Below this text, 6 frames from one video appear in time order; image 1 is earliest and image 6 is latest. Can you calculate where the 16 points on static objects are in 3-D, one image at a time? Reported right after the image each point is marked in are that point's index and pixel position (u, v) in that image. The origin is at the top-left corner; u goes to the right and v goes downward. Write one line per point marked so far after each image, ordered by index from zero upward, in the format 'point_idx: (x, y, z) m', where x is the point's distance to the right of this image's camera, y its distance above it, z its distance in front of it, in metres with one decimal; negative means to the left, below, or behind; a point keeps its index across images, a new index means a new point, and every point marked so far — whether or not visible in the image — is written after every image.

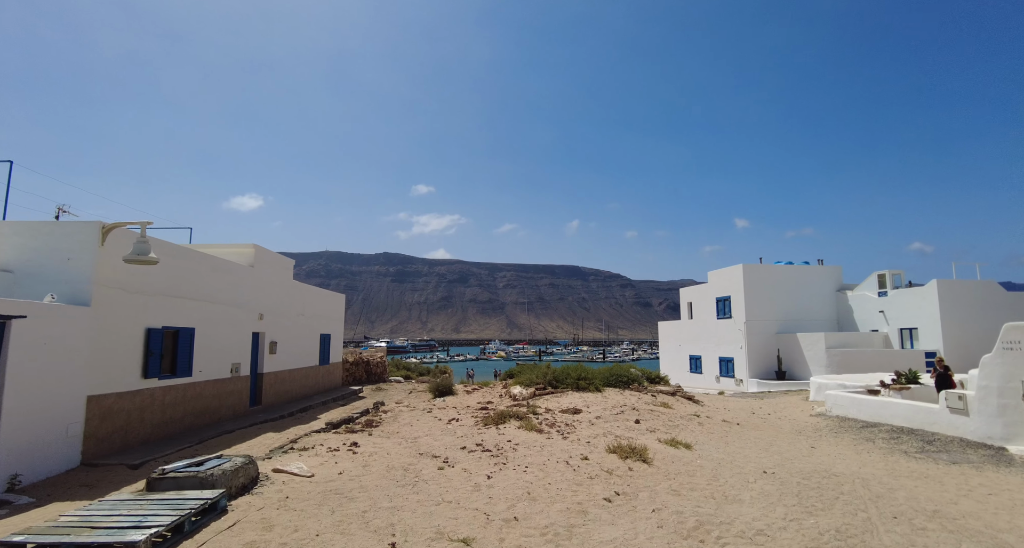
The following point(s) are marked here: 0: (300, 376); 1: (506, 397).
0: (-8.4, -3.9, +19.6) m
1: (-0.2, -4.1, +16.7) m
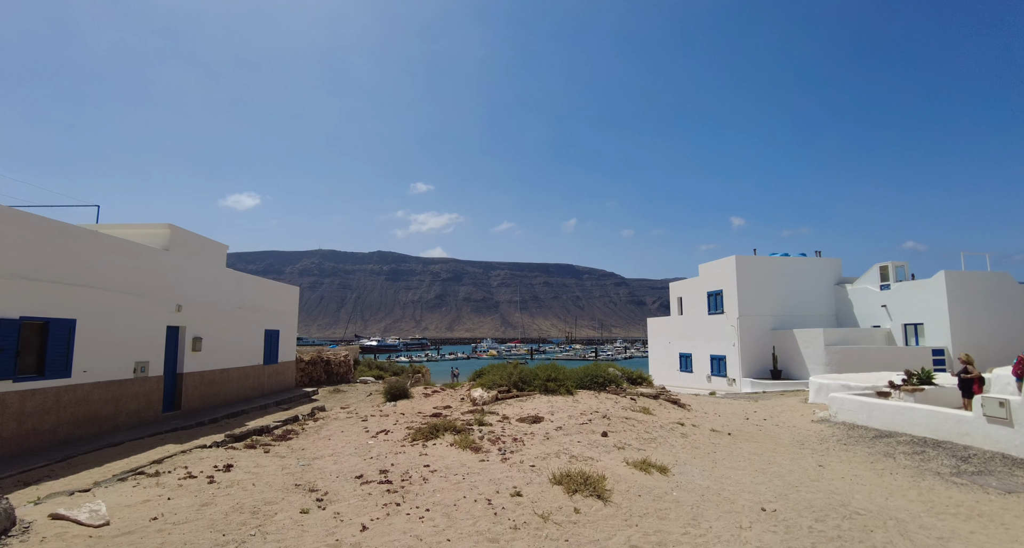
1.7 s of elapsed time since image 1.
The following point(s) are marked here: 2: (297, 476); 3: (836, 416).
0: (-9.5, -3.5, +17.4) m
1: (-1.3, -3.7, +14.5) m
2: (-2.8, -2.7, +6.7) m
3: (+7.8, -3.4, +12.2) m
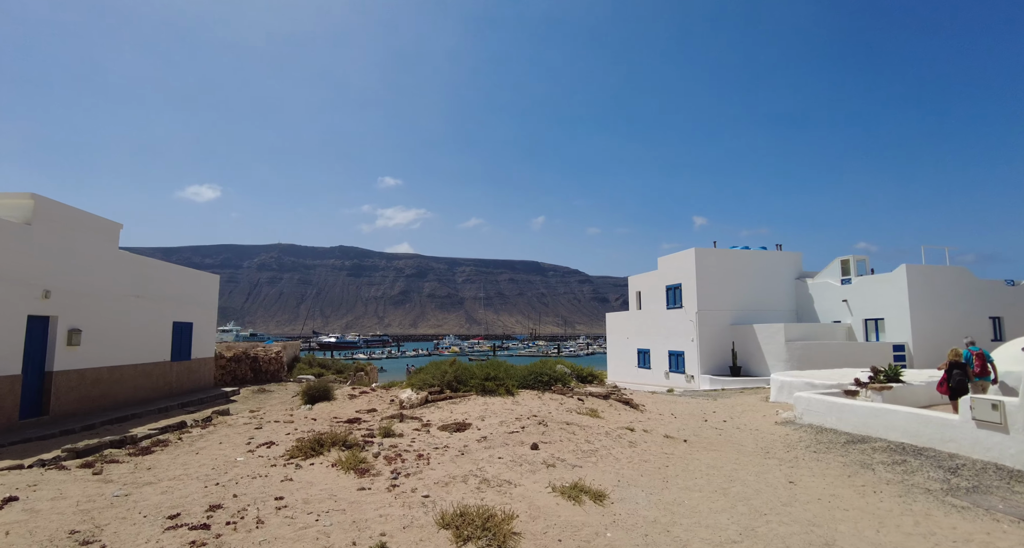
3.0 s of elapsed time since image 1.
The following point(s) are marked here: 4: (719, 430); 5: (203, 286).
0: (-11.4, -3.0, +15.0) m
1: (-3.0, -3.3, +12.7) m
2: (-4.0, -2.3, +4.7) m
3: (+6.3, -3.1, +11.0) m
4: (+4.4, -3.3, +10.8) m
5: (-11.9, -0.5, +19.8) m
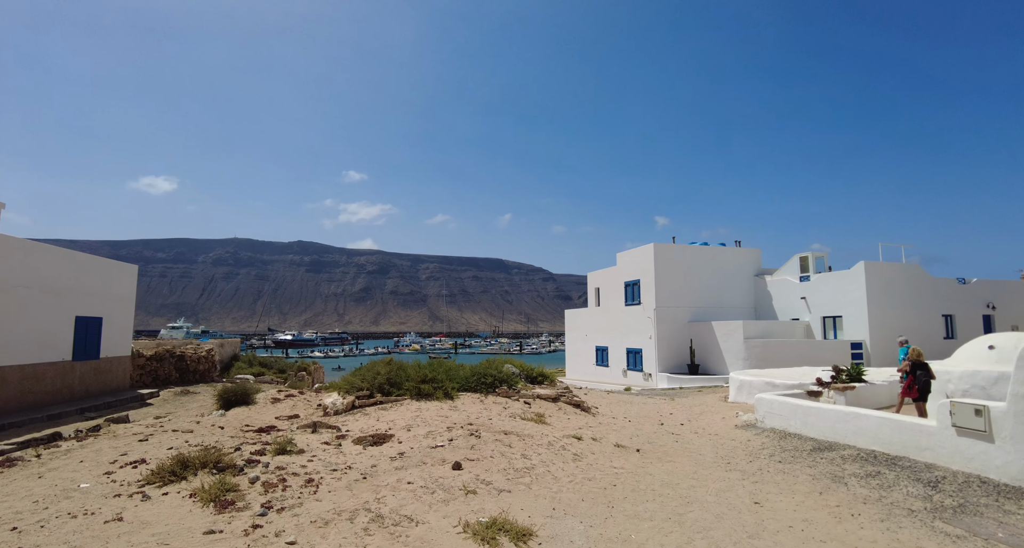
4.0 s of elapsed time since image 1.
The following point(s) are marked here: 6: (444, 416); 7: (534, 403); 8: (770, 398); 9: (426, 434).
0: (-12.9, -2.6, +12.9) m
1: (-4.3, -3.0, +11.2) m
2: (-4.7, -2.0, +3.2) m
3: (+5.1, -3.0, +10.2) m
4: (+3.2, -3.2, +9.9) m
5: (-13.7, -0.1, +17.7) m
6: (-1.2, -2.6, +9.1) m
7: (+0.5, -2.7, +10.6) m
8: (+5.2, -2.5, +10.1) m
9: (-1.3, -2.4, +7.7) m
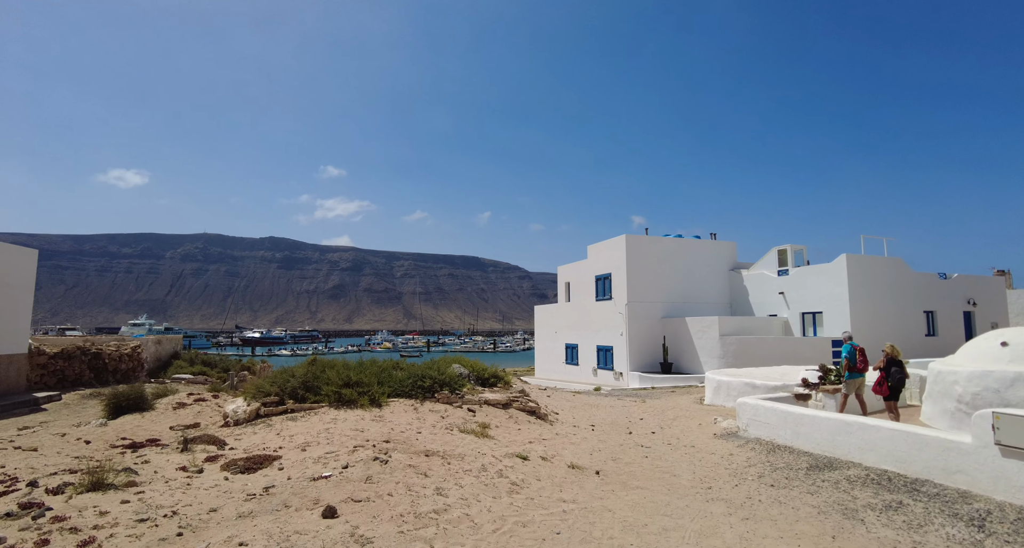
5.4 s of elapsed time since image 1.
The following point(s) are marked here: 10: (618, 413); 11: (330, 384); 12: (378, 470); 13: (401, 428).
0: (-14.0, -2.2, +10.6) m
1: (-5.4, -2.7, +9.3) m
2: (-5.4, -1.7, +1.3) m
3: (+4.0, -2.7, +8.7) m
4: (+2.2, -2.9, +8.3) m
5: (-15.0, +0.3, +15.3) m
6: (-2.2, -2.2, +7.3) m
7: (-0.6, -2.4, +8.9) m
8: (+4.2, -2.2, +8.6) m
9: (-2.2, -2.1, +5.9) m
10: (+2.5, -3.3, +11.9) m
11: (-3.3, -2.0, +9.2) m
12: (-1.4, -2.0, +5.2) m
13: (-1.6, -2.3, +7.5) m
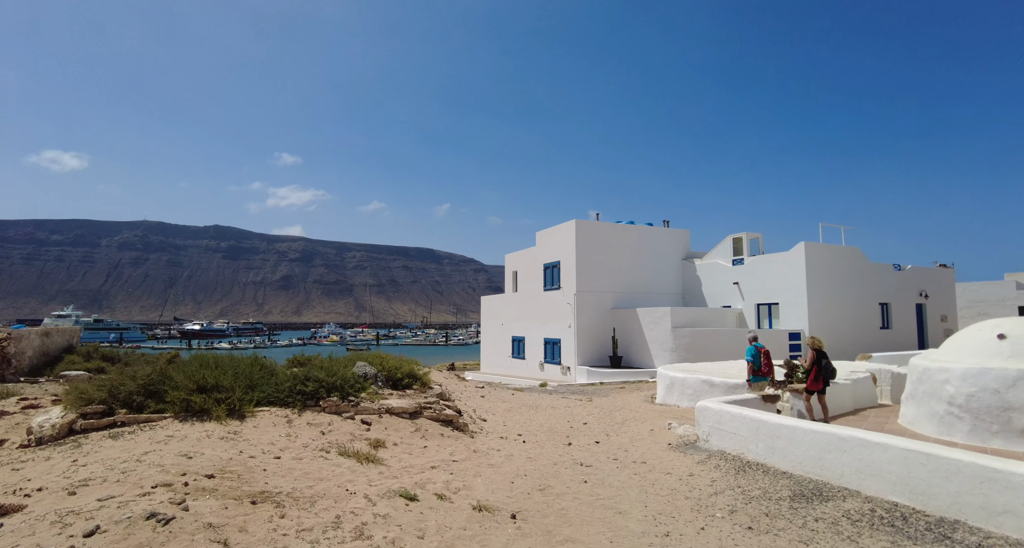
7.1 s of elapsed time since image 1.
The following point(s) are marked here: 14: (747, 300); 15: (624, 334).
0: (-15.3, -1.6, +7.5) m
1: (-6.7, -2.2, +6.9) m
2: (-6.0, -1.4, -1.1) m
3: (+2.8, -2.3, +7.1) m
4: (+1.0, -2.5, +6.5) m
5: (-16.7, +1.0, +12.0) m
6: (-3.3, -1.8, +5.2) m
7: (-1.9, -2.0, +6.9) m
8: (+2.9, -1.9, +7.0) m
9: (-3.2, -1.7, +3.8) m
10: (+1.0, -2.9, +10.2) m
11: (-4.6, -1.6, +7.0) m
12: (-2.3, -1.7, +3.2) m
13: (-2.8, -1.9, +5.5) m
14: (+9.0, -1.0, +19.2) m
15: (+4.4, -2.3, +19.6) m
